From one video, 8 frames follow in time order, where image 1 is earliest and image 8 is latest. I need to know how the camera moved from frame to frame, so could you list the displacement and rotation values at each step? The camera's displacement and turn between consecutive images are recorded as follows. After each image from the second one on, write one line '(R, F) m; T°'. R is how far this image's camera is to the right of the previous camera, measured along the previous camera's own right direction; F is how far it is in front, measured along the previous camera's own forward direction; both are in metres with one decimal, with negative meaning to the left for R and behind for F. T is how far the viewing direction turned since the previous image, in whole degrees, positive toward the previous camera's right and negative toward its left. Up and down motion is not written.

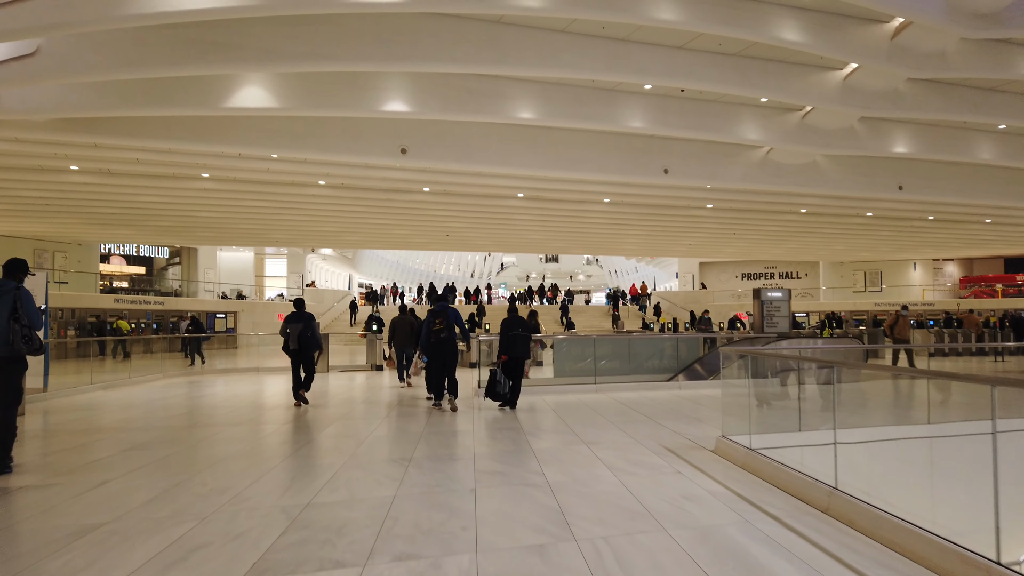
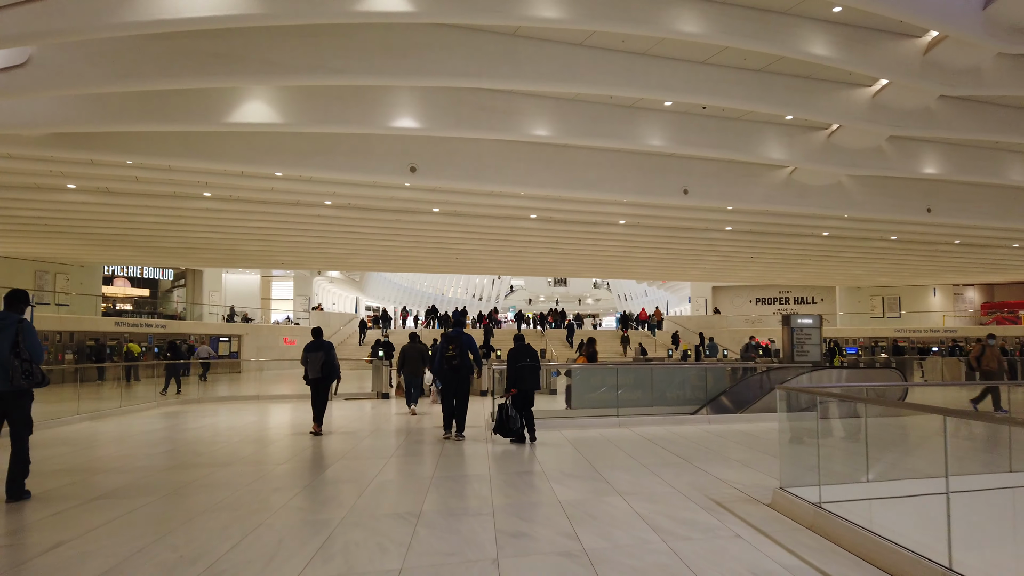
(-0.1, +0.6) m; -1°
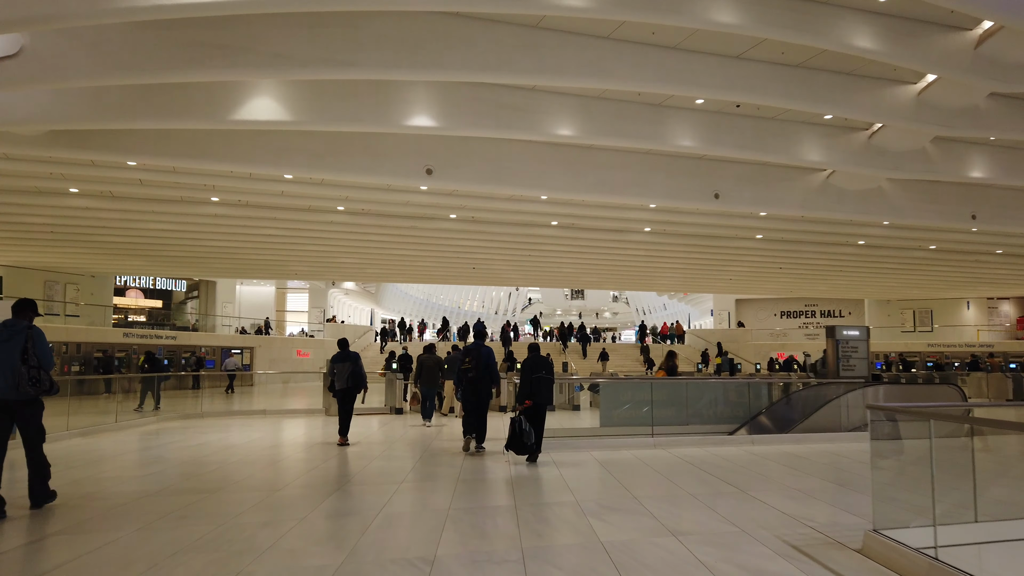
(-0.1, +0.7) m; -1°
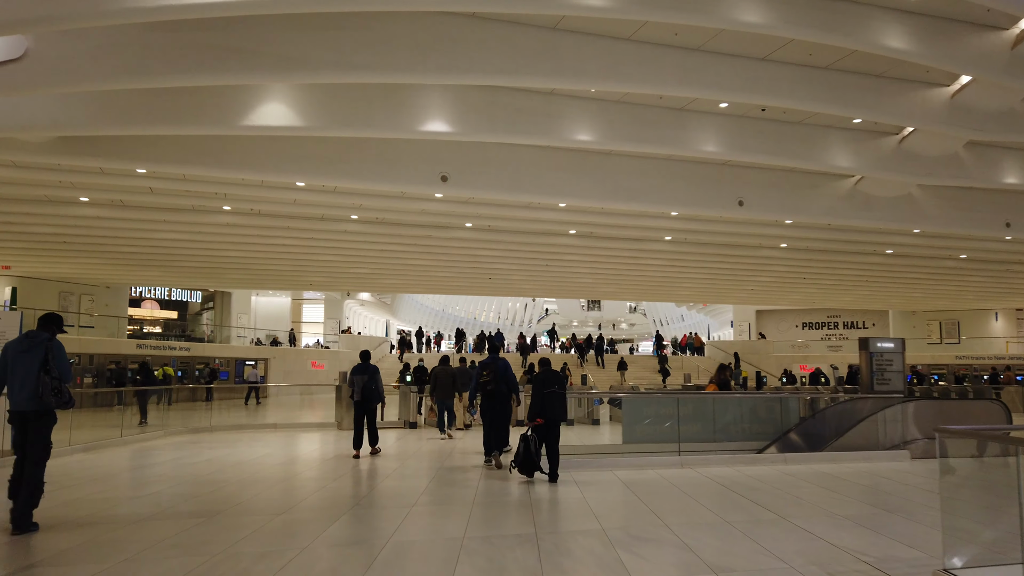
(0.0, +0.4) m; -1°
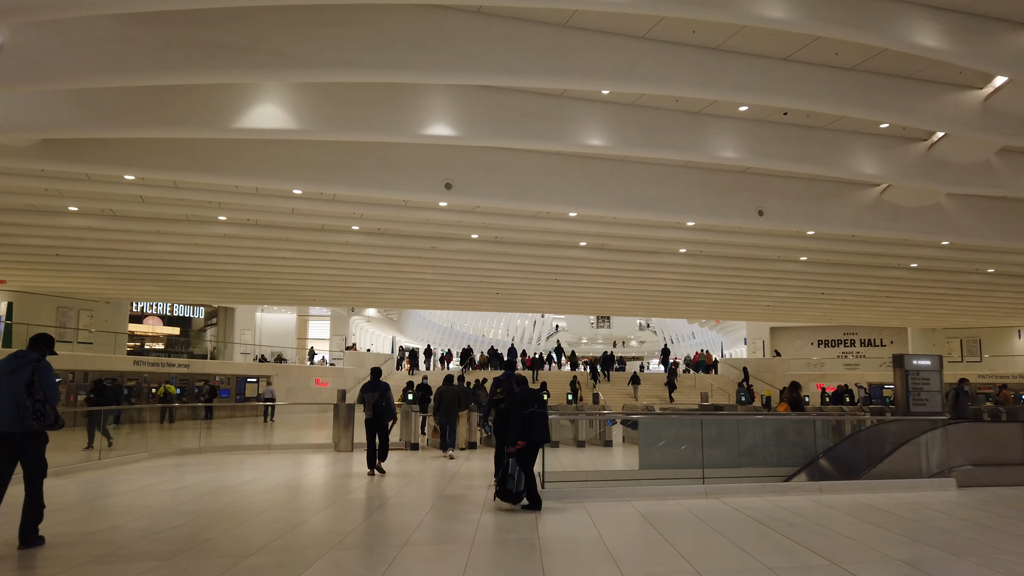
(0.0, +0.6) m; -1°
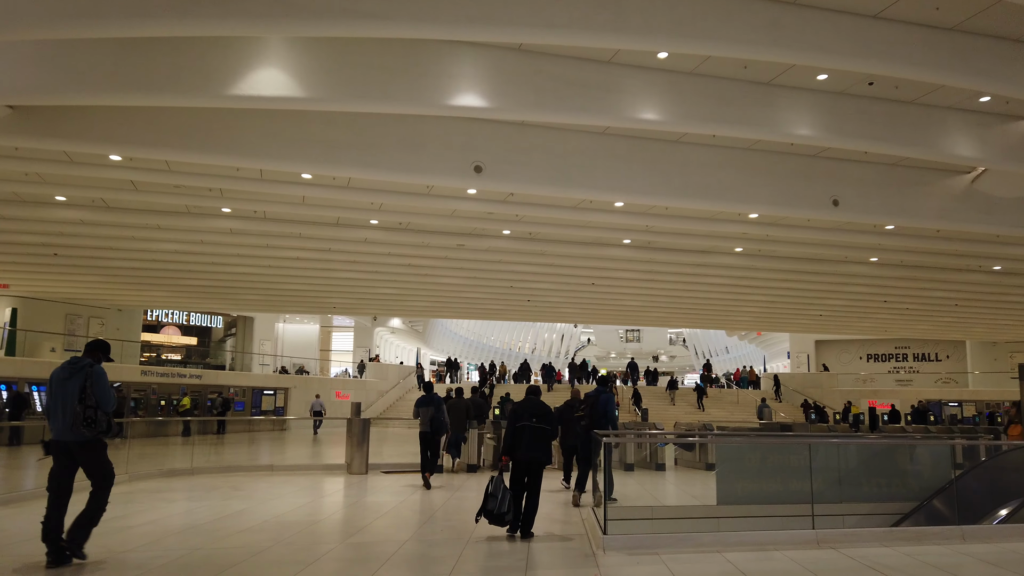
(-0.2, +1.4) m; -2°
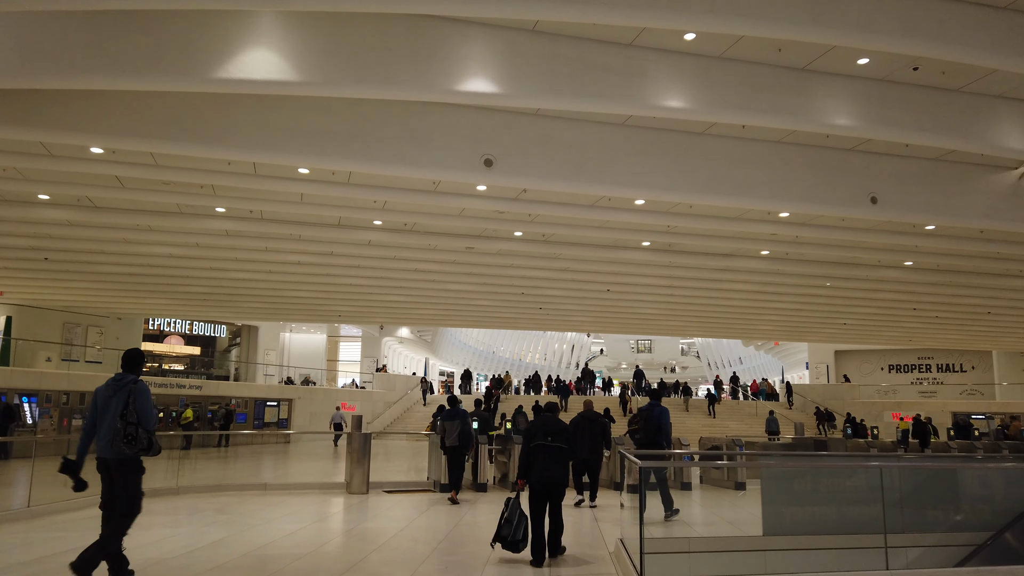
(0.0, +0.7) m; -1°
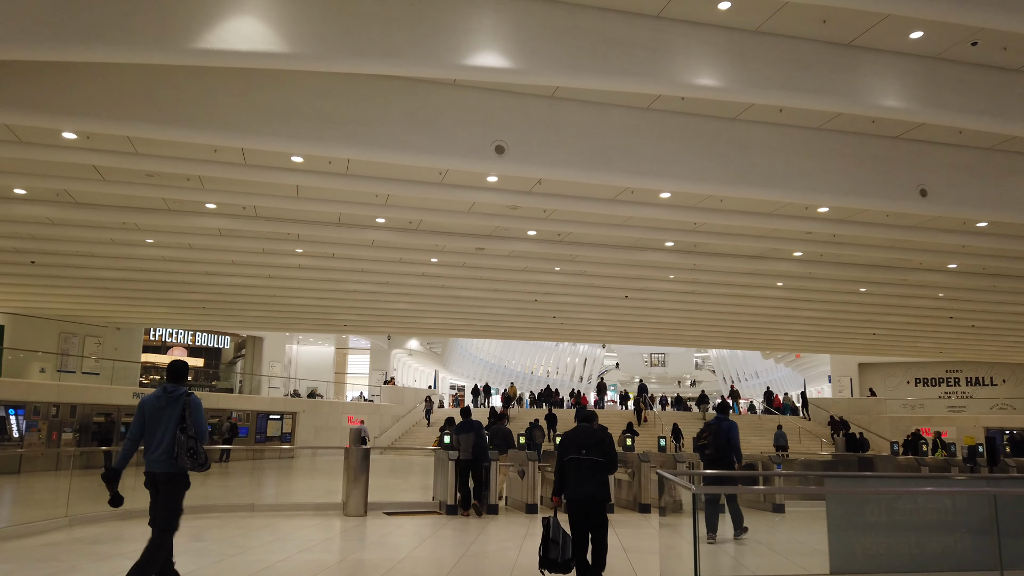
(0.0, +0.8) m; -1°
